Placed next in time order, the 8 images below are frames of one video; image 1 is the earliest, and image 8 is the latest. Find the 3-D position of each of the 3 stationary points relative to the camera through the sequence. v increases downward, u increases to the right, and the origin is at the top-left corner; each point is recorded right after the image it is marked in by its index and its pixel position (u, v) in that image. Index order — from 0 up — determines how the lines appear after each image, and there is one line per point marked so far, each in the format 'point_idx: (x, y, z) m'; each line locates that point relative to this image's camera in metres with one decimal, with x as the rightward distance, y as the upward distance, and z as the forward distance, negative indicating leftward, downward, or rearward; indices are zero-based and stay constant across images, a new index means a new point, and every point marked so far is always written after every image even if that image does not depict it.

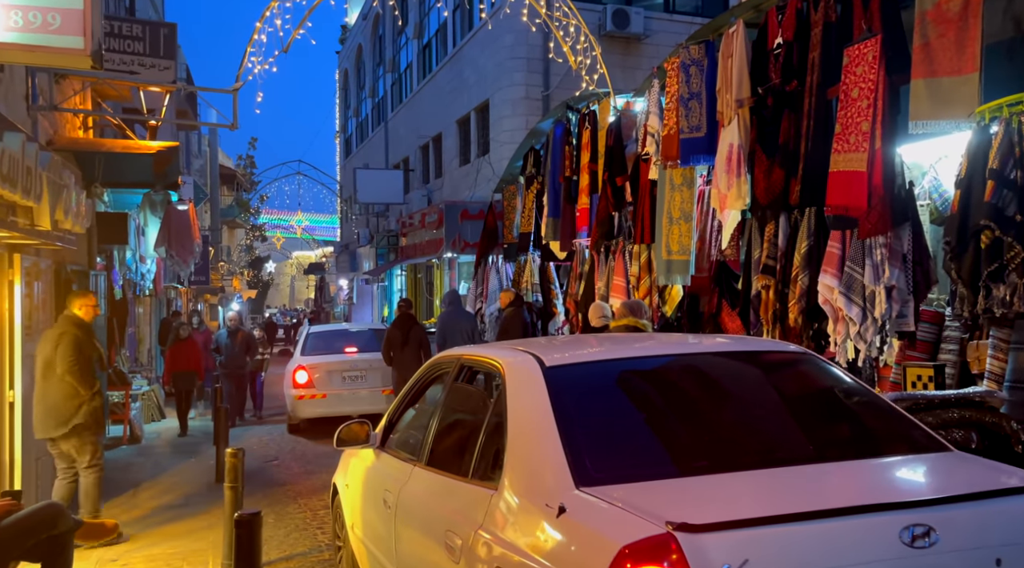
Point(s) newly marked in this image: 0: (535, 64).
0: (+0.4, +4.2, +17.8) m
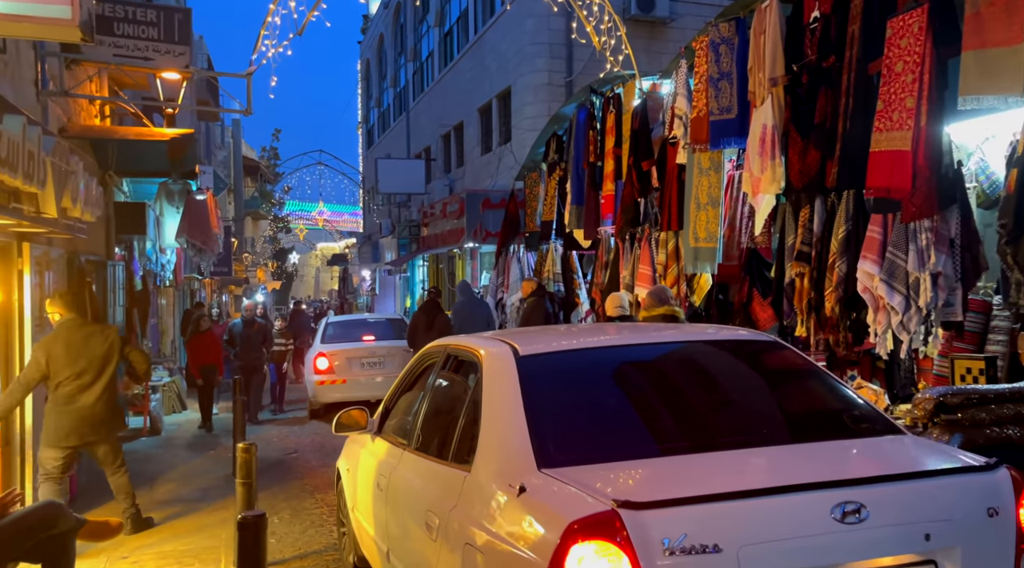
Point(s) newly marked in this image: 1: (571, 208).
0: (+0.9, +4.4, +17.4) m
1: (+0.6, +0.8, +10.2) m
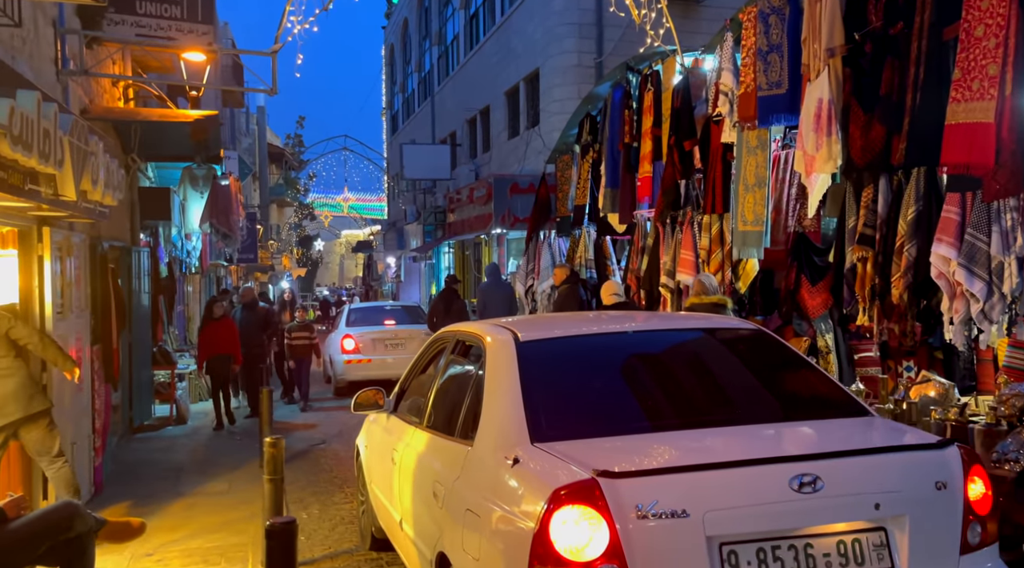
0: (+1.4, +4.7, +17.0) m
1: (+1.0, +1.0, +9.8) m
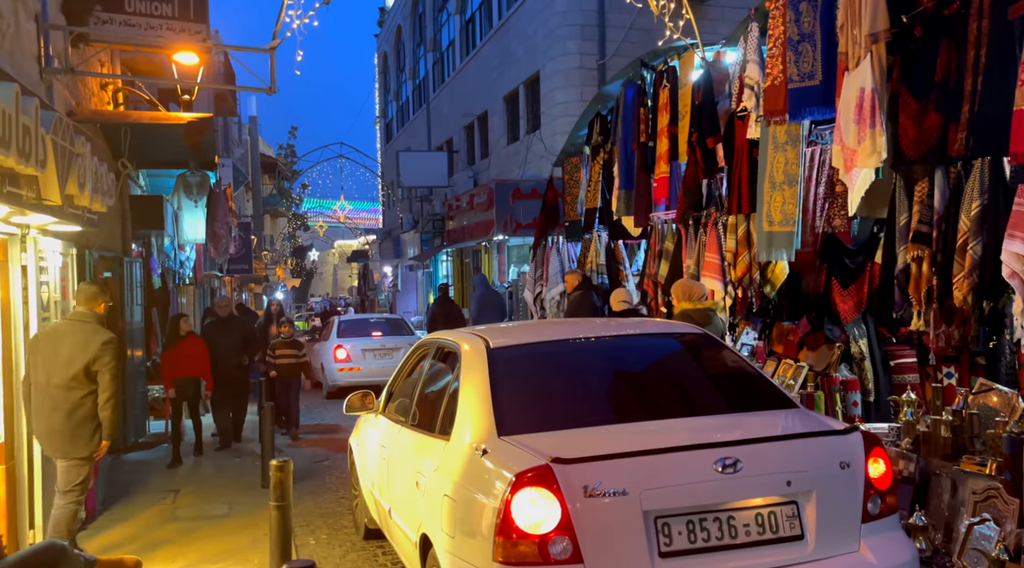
0: (+1.4, +4.5, +16.6) m
1: (+1.1, +0.9, +9.4) m
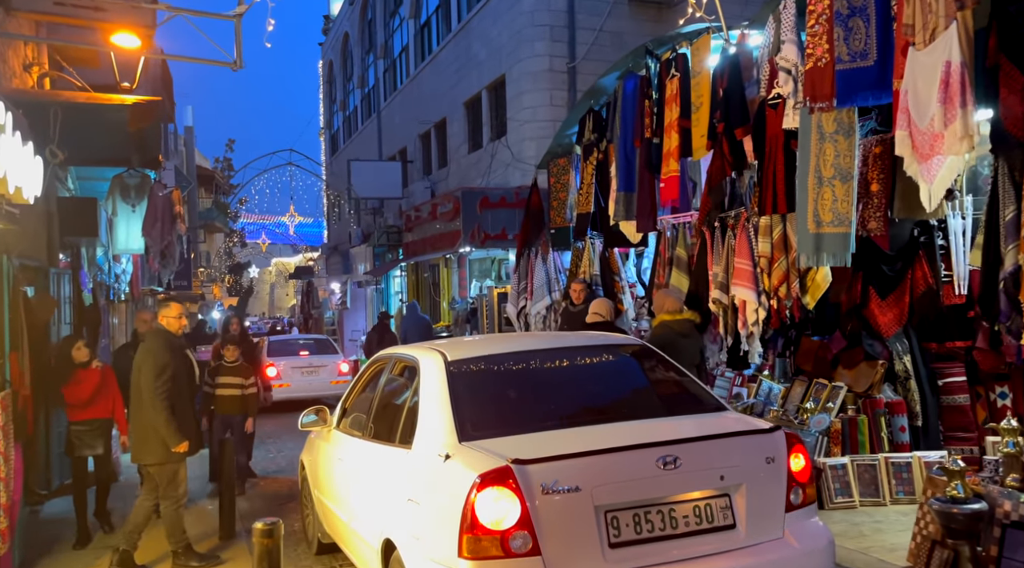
0: (+0.8, +4.3, +15.8) m
1: (+1.0, +0.8, +8.5) m
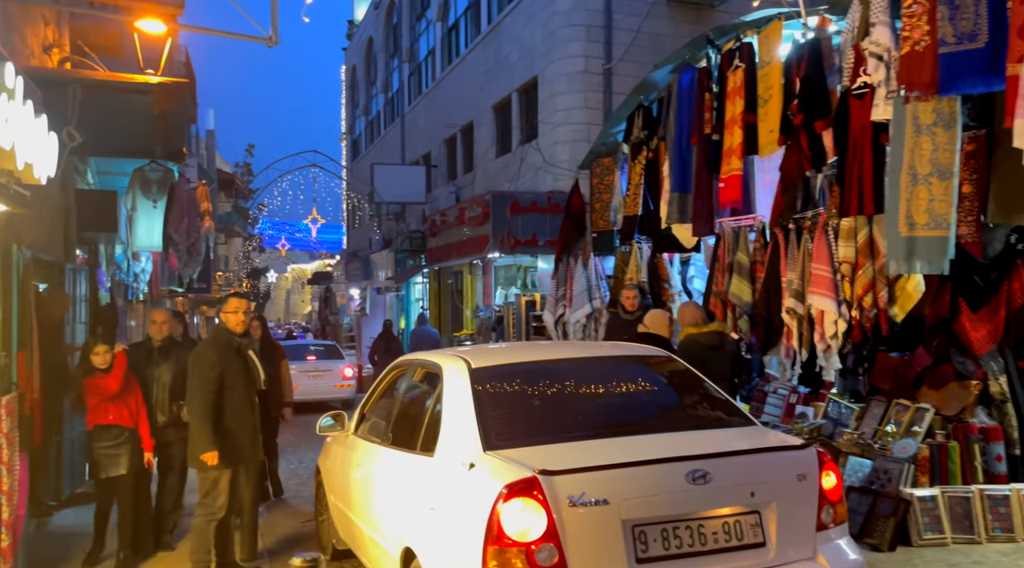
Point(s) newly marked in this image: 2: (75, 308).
0: (+1.4, +4.1, +15.2) m
1: (+1.4, +0.7, +7.9) m
2: (-4.2, -0.2, +8.8) m
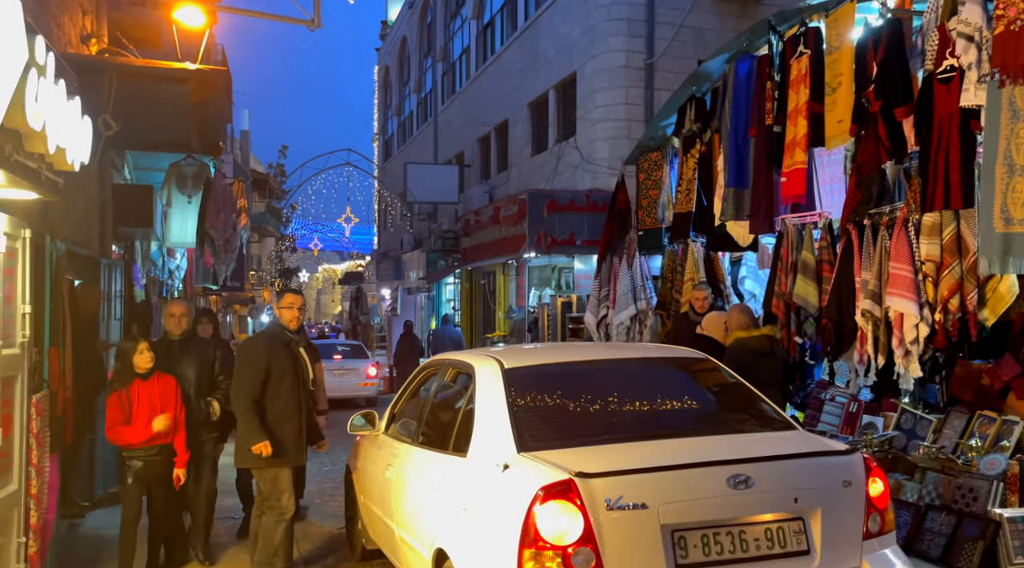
0: (+2.0, +4.1, +14.8) m
1: (+1.7, +0.7, +7.5) m
2: (-3.8, -0.2, +8.5) m
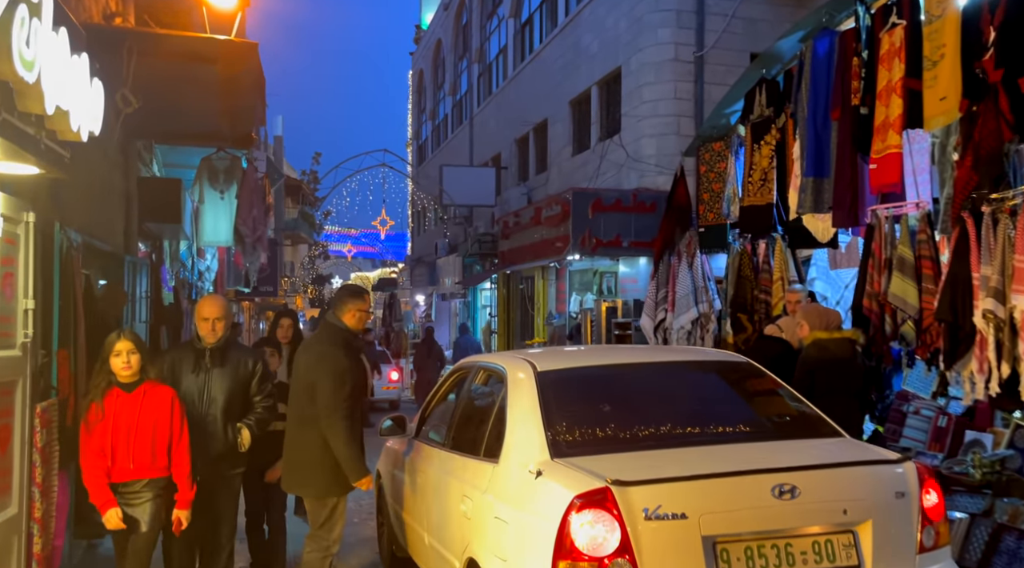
0: (+2.6, +4.1, +14.1) m
1: (+2.1, +0.7, +6.8) m
2: (-3.3, -0.2, +8.0) m
